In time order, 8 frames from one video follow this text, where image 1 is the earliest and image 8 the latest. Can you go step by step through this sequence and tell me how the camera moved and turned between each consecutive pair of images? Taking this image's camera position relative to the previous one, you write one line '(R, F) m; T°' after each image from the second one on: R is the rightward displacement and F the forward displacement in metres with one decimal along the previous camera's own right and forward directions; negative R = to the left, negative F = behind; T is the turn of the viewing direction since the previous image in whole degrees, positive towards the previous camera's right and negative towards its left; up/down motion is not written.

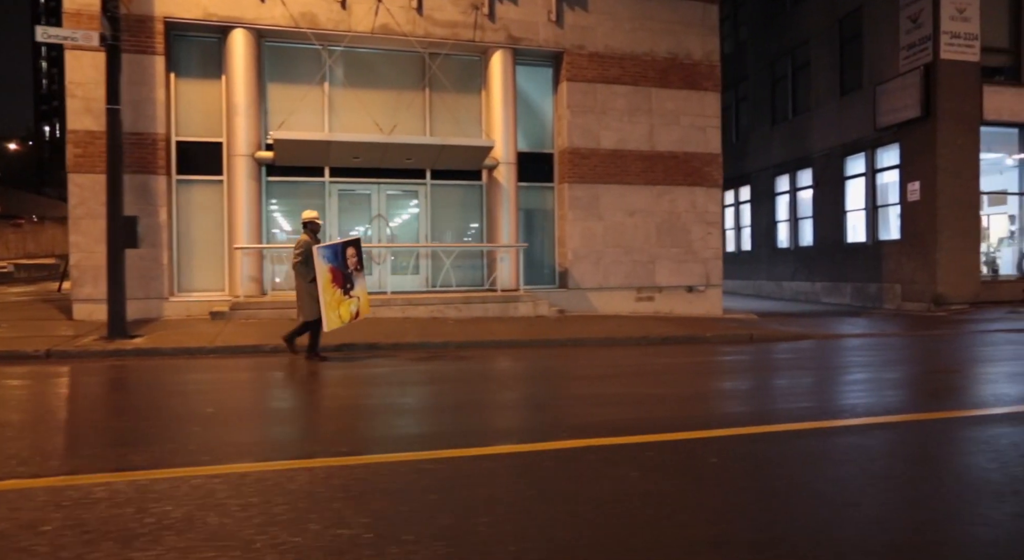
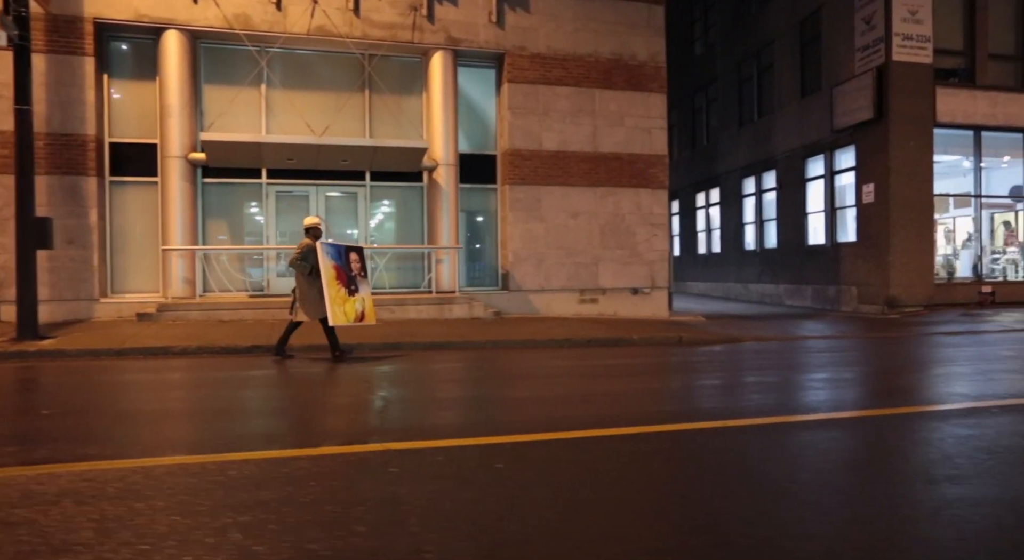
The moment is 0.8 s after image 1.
(+1.4, +0.1) m; 0°
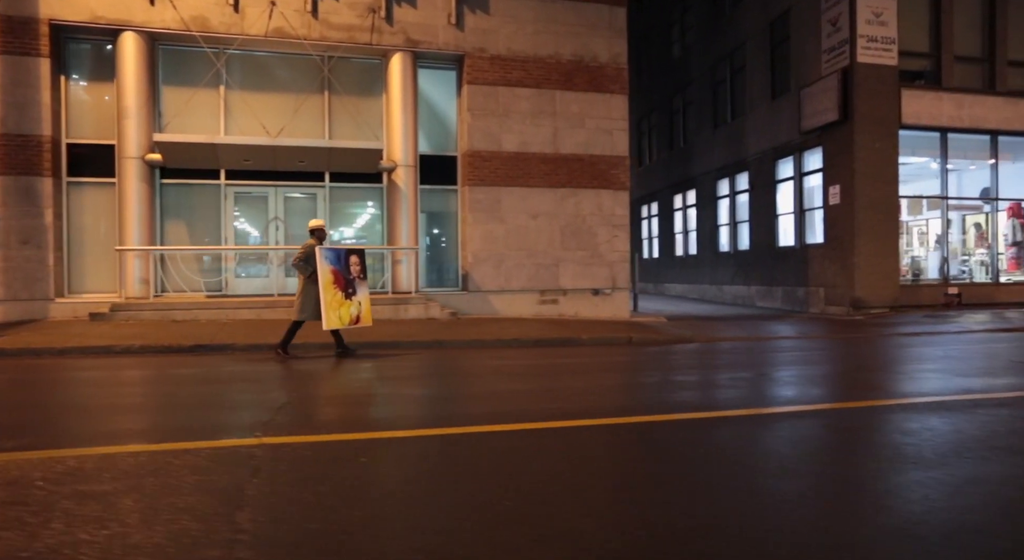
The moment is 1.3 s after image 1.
(+1.0, -0.1) m; 0°
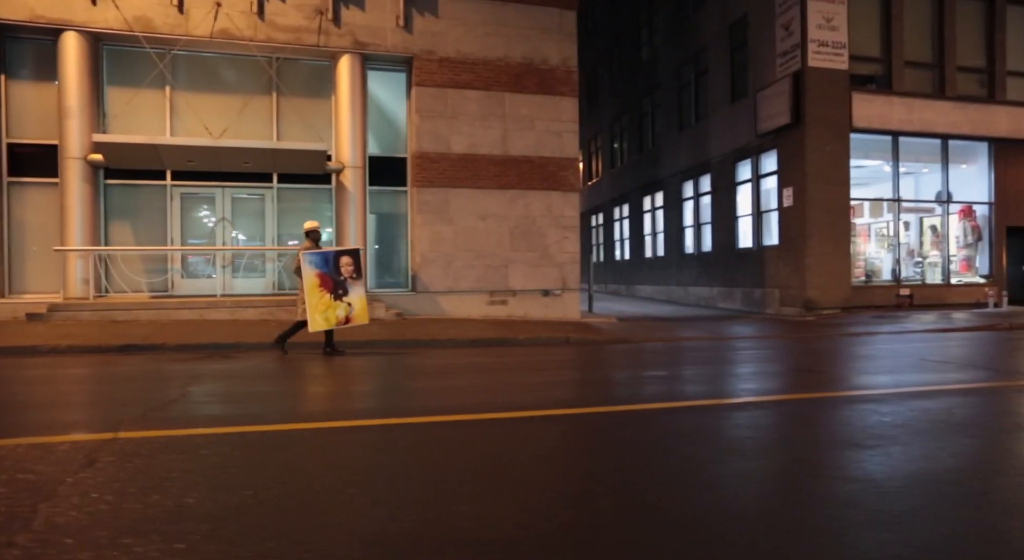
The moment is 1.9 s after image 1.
(+1.1, -0.1) m; +1°
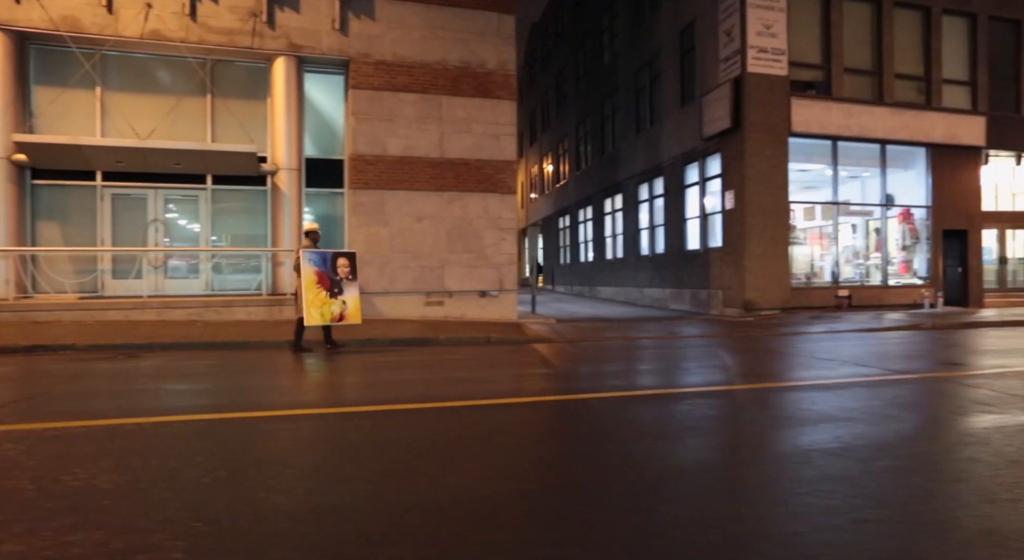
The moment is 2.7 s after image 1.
(+1.2, -0.2) m; +1°
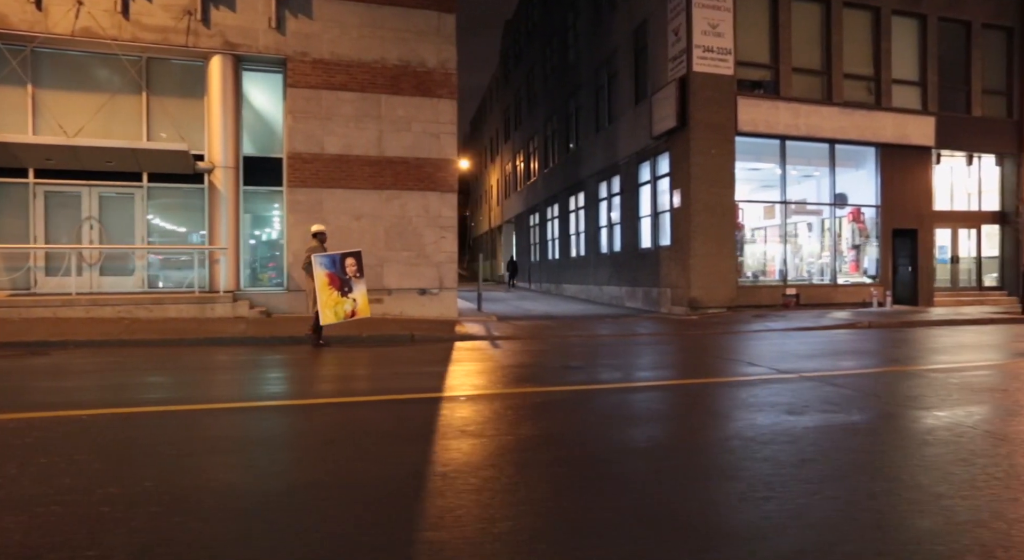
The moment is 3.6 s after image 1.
(+1.5, -0.1) m; 0°
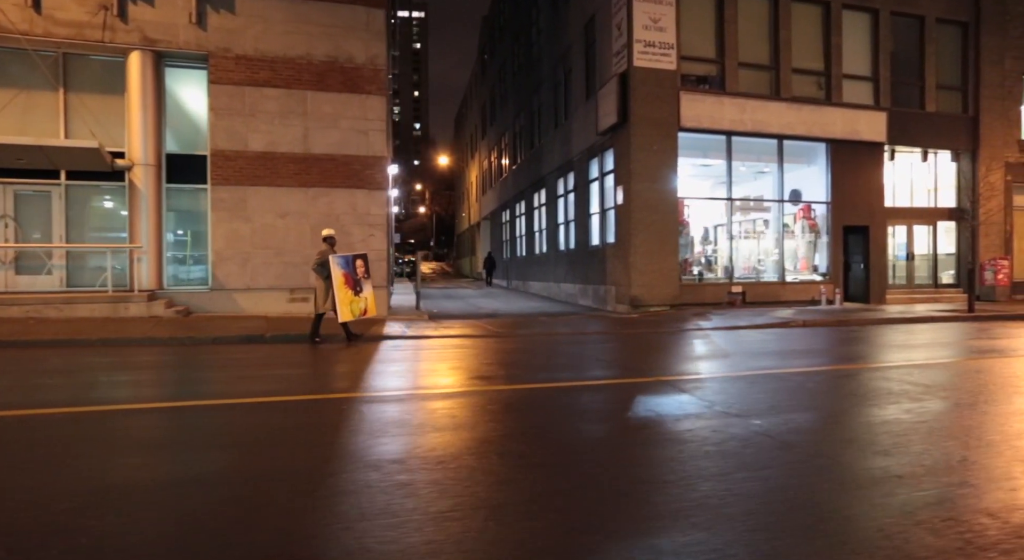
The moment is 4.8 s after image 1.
(+1.9, +0.2) m; 0°
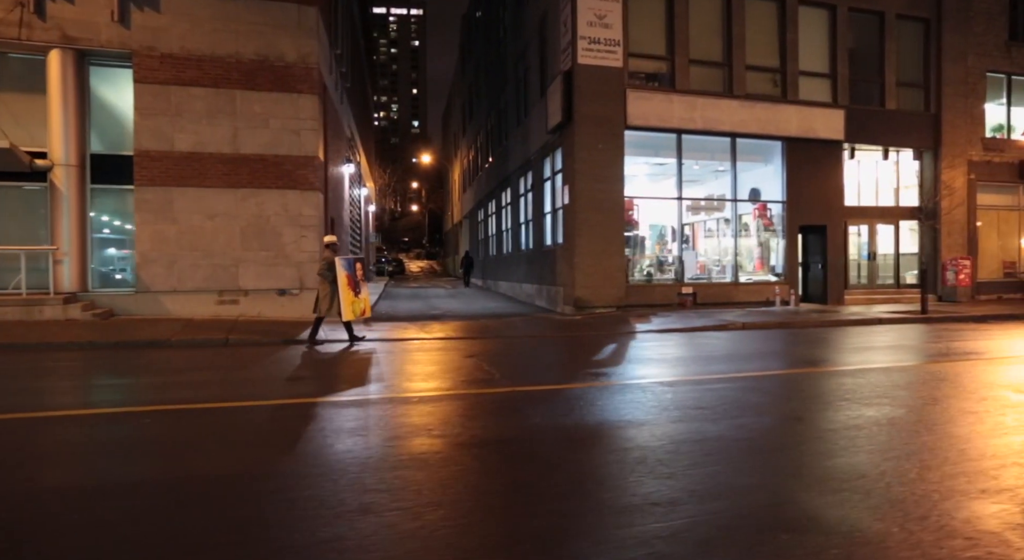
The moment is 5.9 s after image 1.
(+1.8, +0.3) m; 0°
